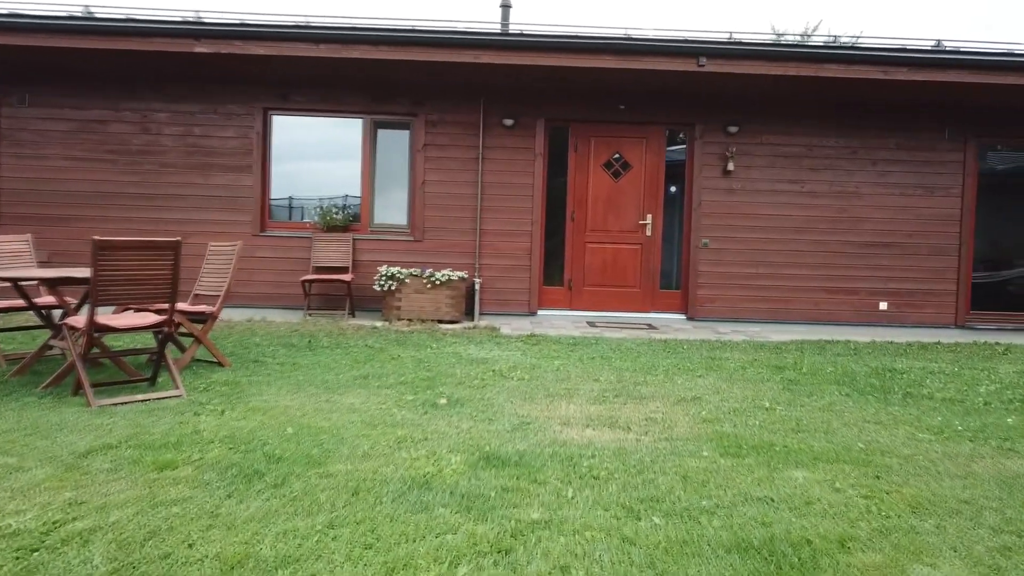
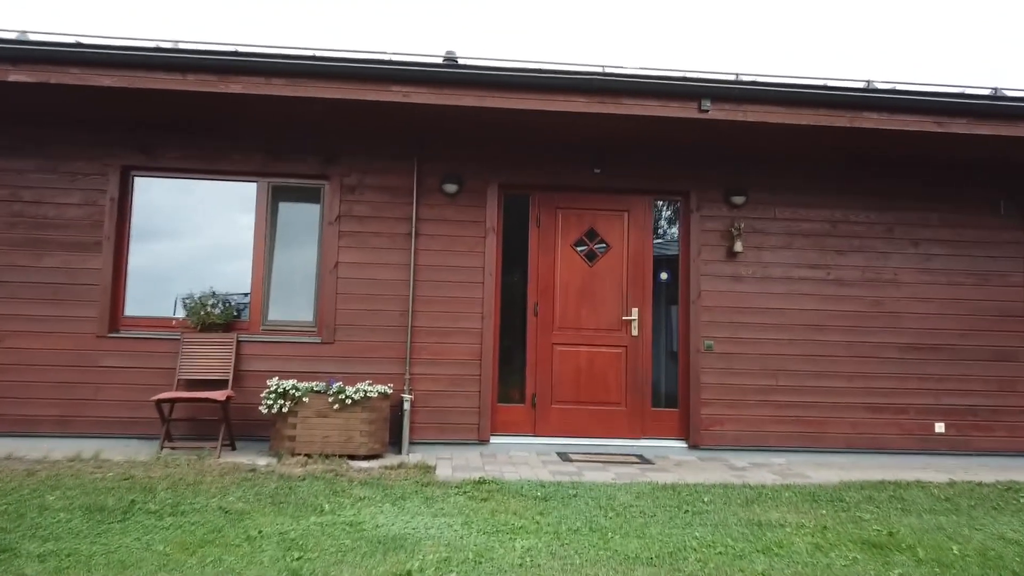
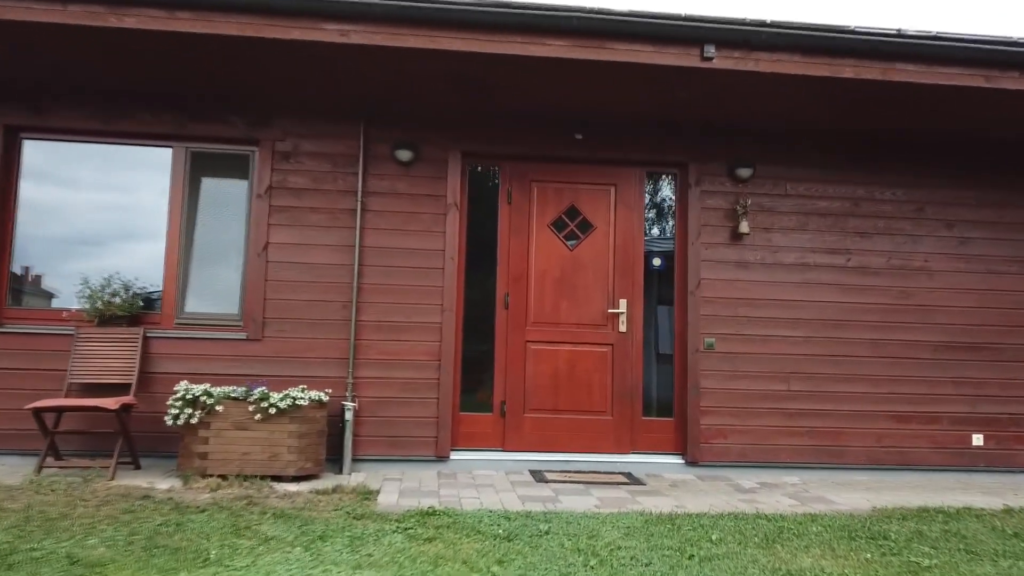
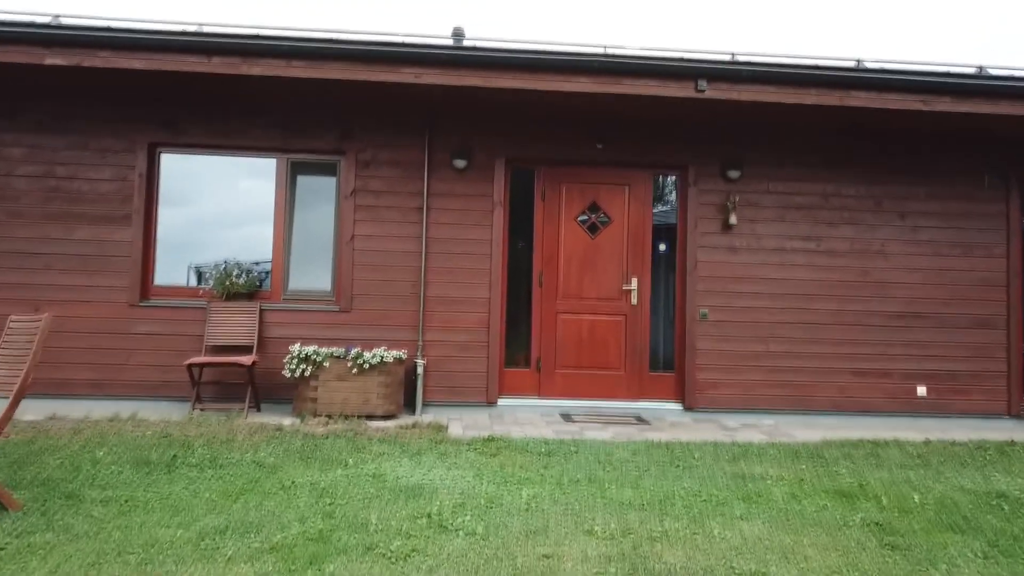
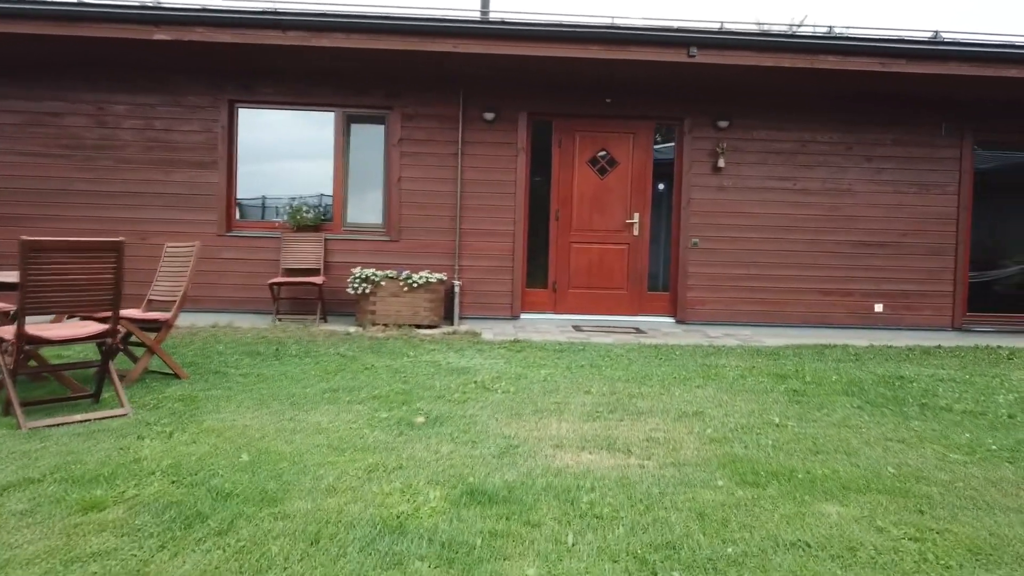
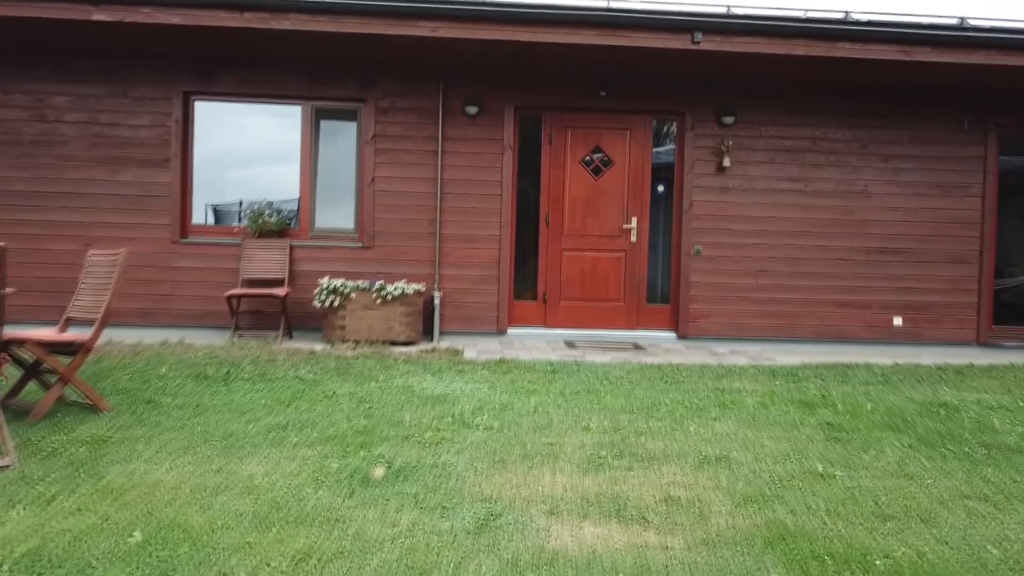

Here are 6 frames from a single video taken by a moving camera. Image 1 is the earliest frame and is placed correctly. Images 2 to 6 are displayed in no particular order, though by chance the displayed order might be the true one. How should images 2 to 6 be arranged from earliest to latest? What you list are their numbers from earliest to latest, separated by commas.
5, 6, 4, 2, 3
